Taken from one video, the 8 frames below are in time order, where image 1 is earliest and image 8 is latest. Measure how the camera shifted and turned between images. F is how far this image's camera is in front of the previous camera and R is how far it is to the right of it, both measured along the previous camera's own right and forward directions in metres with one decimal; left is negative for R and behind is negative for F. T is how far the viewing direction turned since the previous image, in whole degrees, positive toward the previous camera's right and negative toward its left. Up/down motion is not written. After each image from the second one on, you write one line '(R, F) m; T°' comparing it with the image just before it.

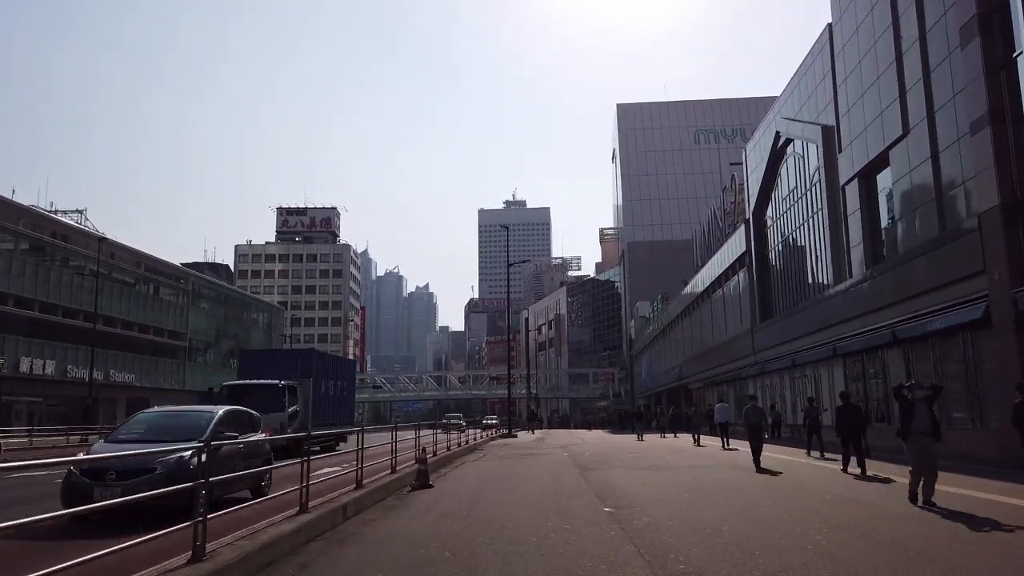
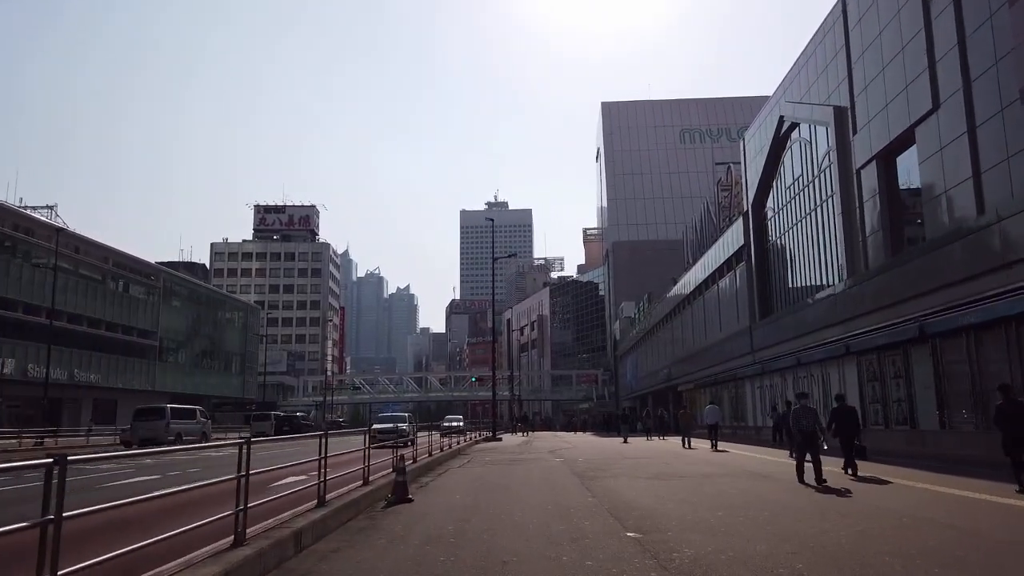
(-0.2, +2.4) m; +1°
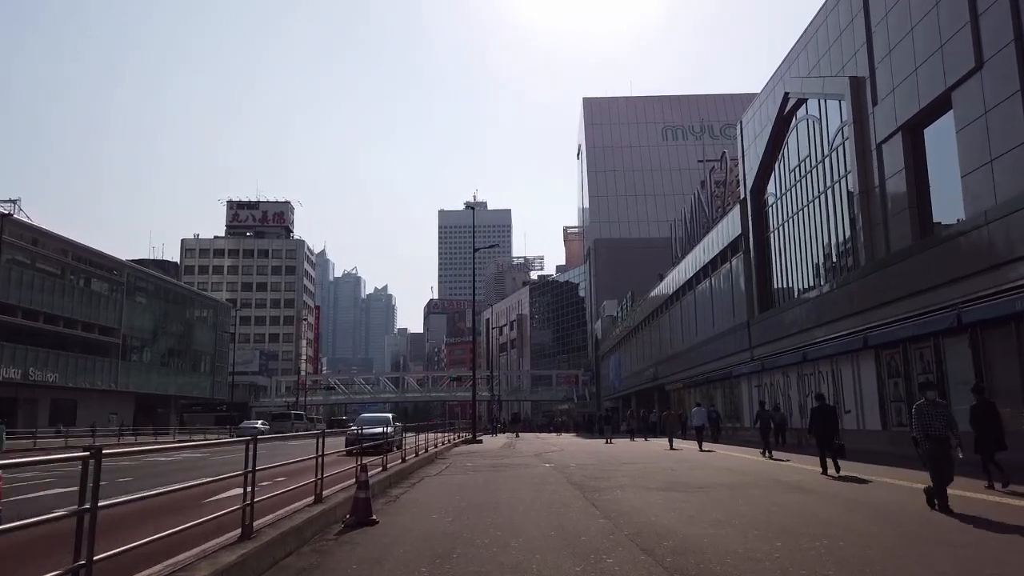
(-0.2, +2.8) m; +2°
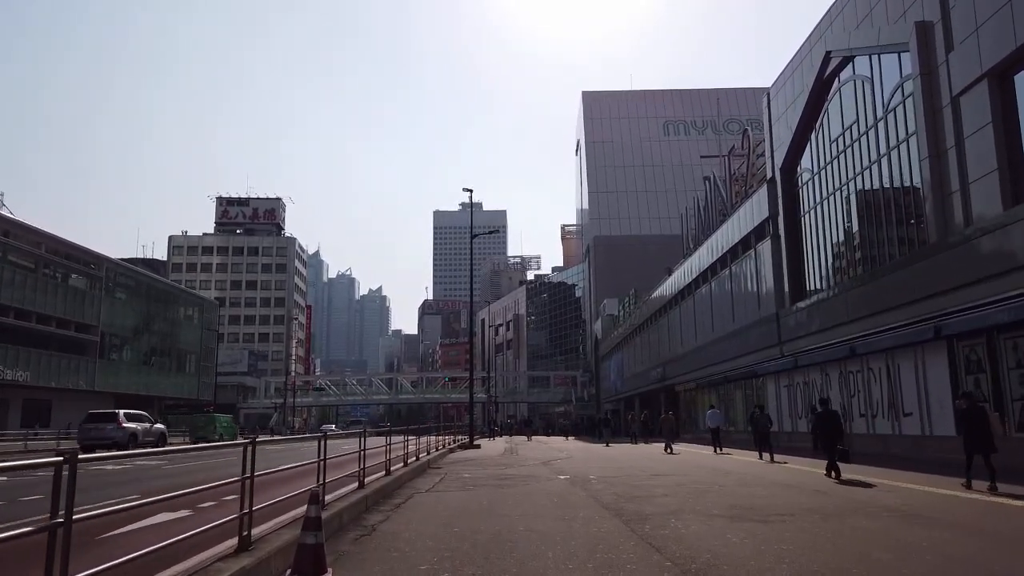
(-0.3, +3.8) m; 0°
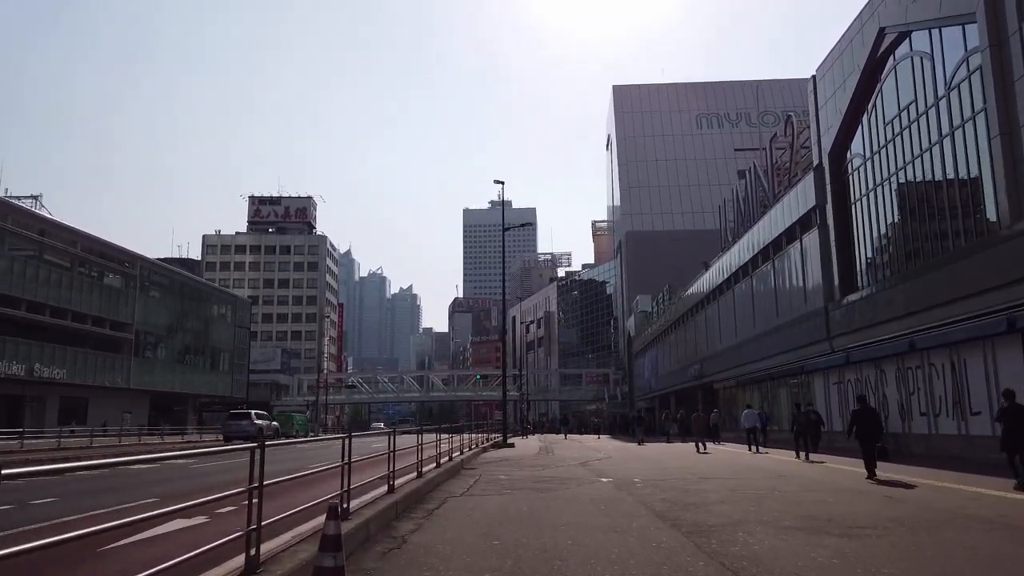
(-0.2, +1.1) m; -2°
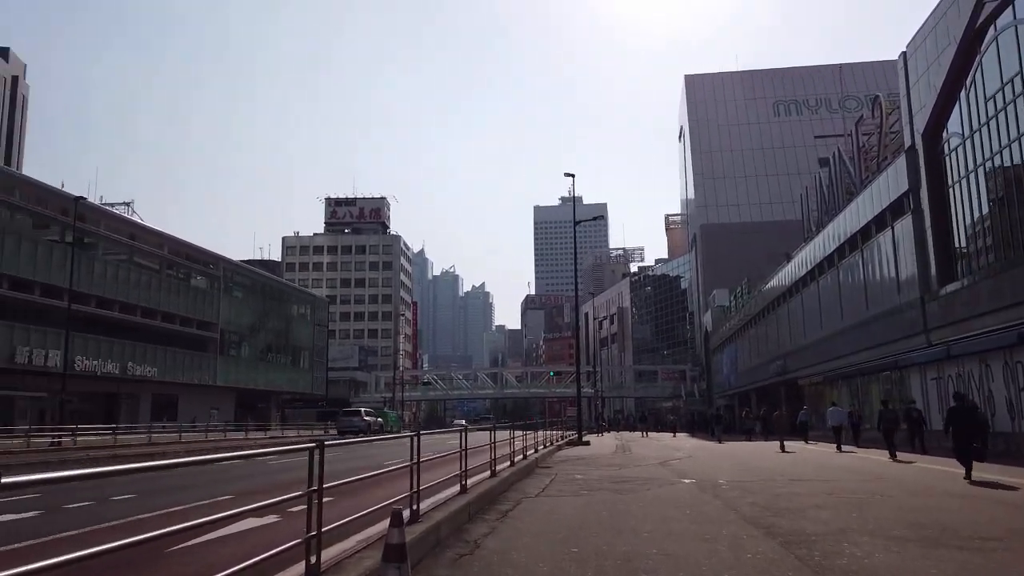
(0.0, +0.6) m; -5°
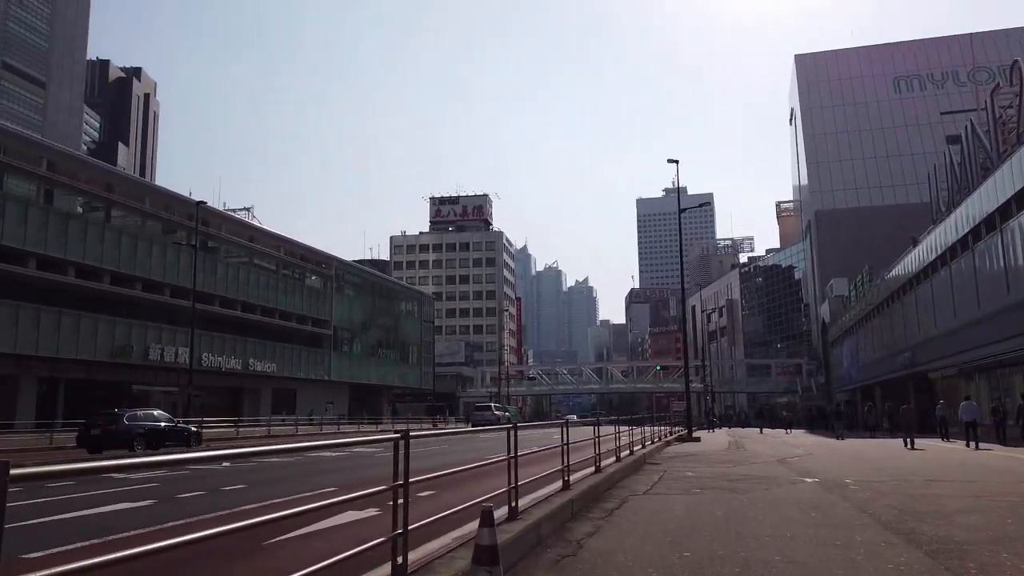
(0.0, +0.6) m; -8°
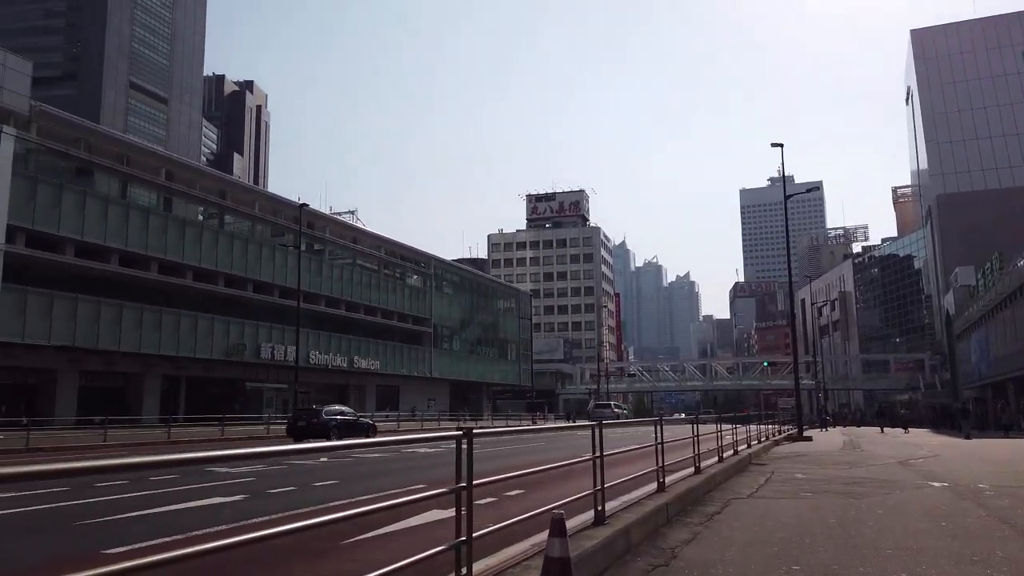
(+0.2, +0.6) m; -8°
